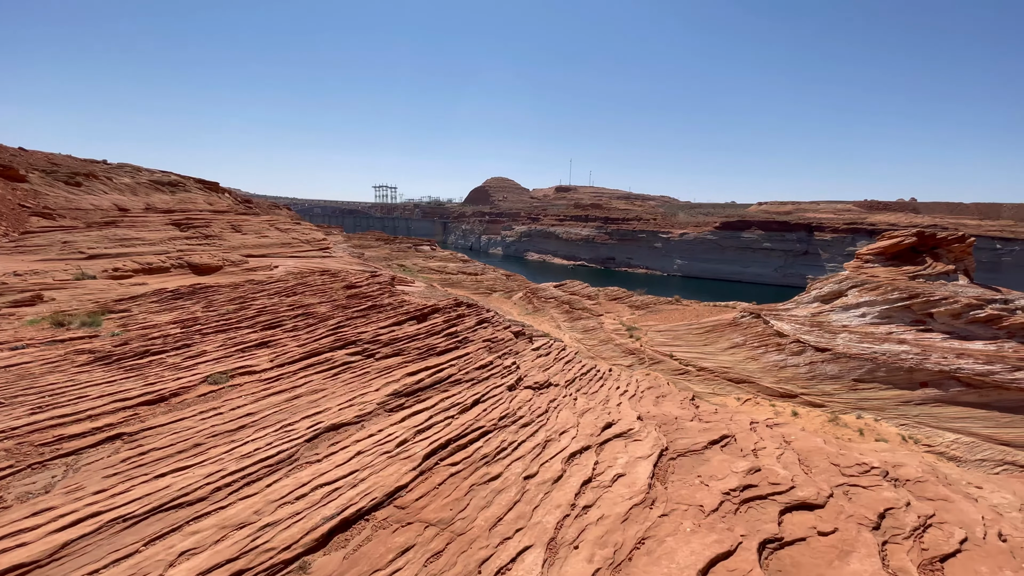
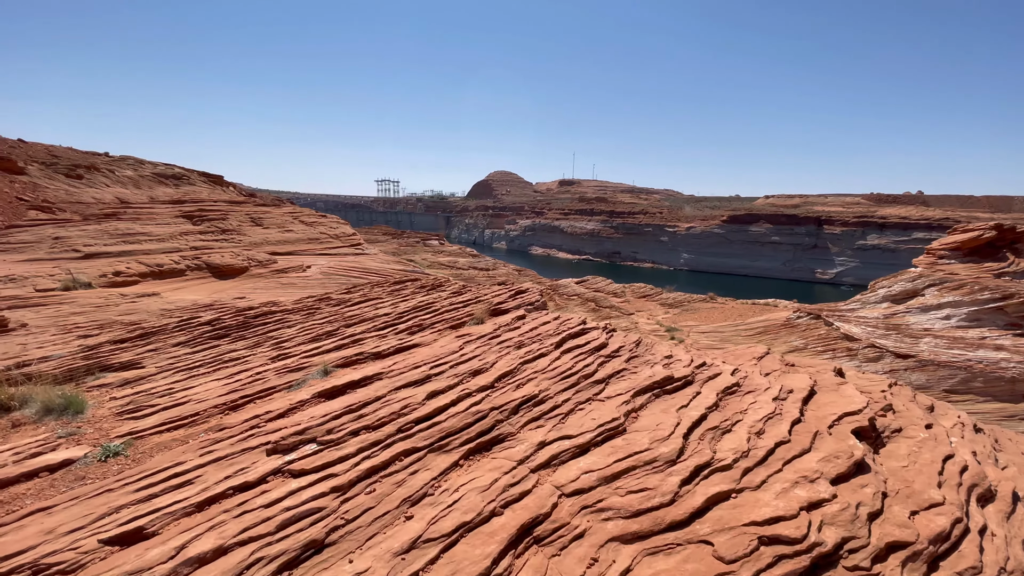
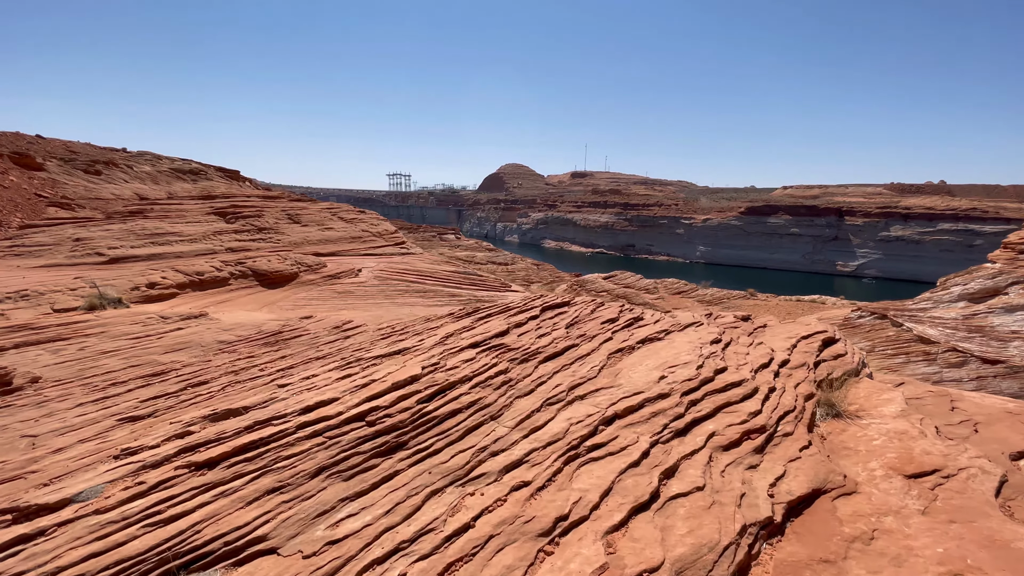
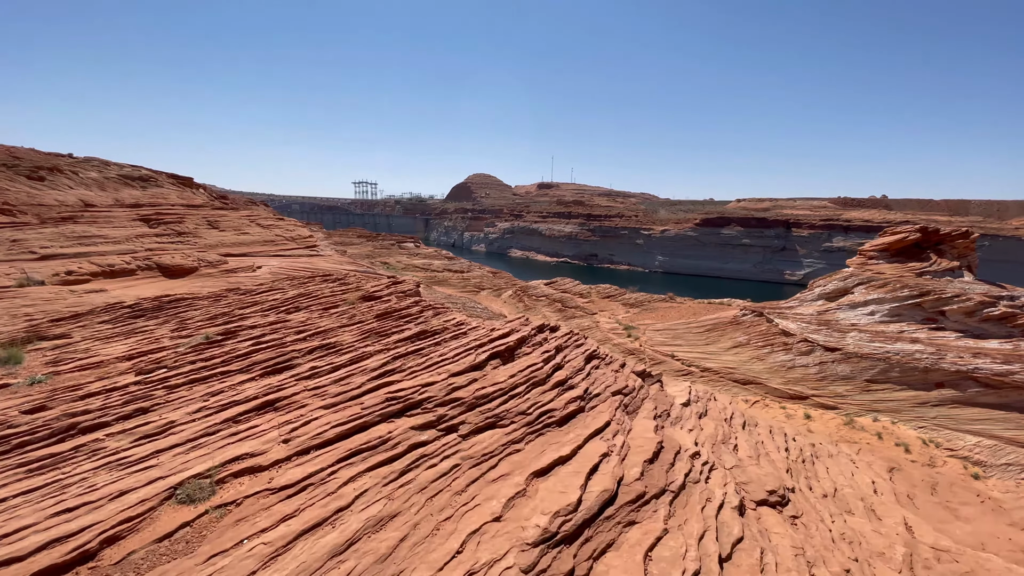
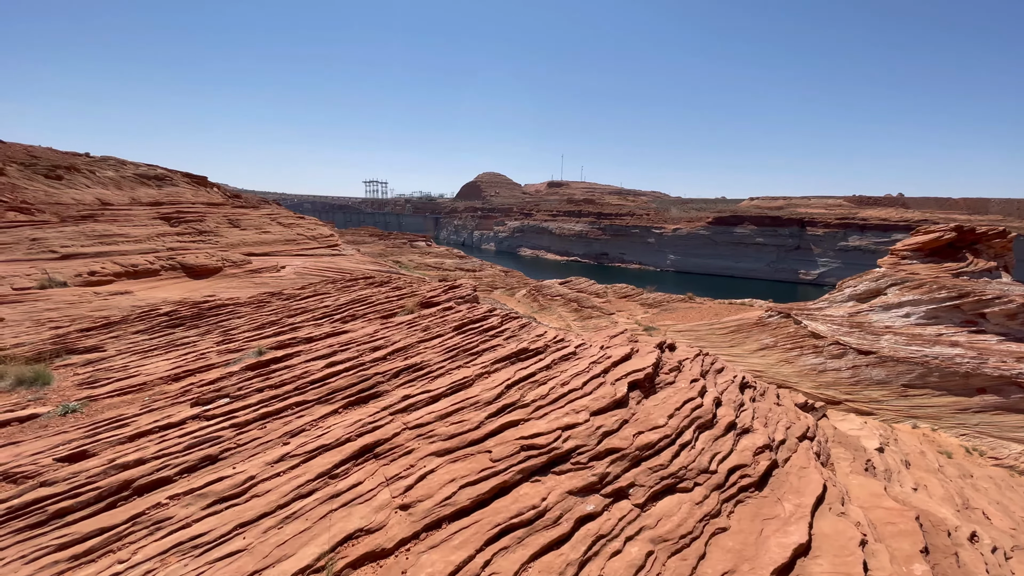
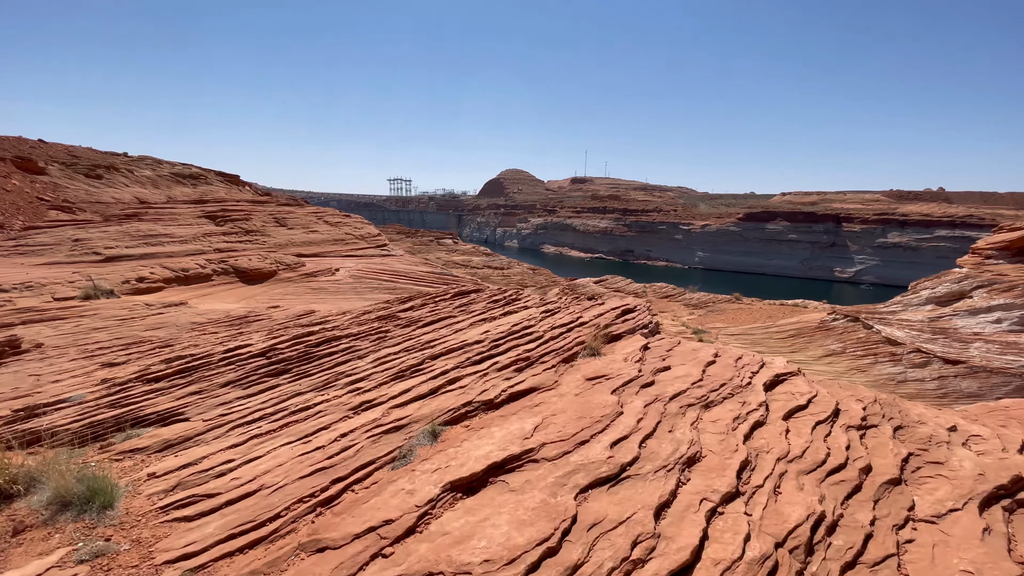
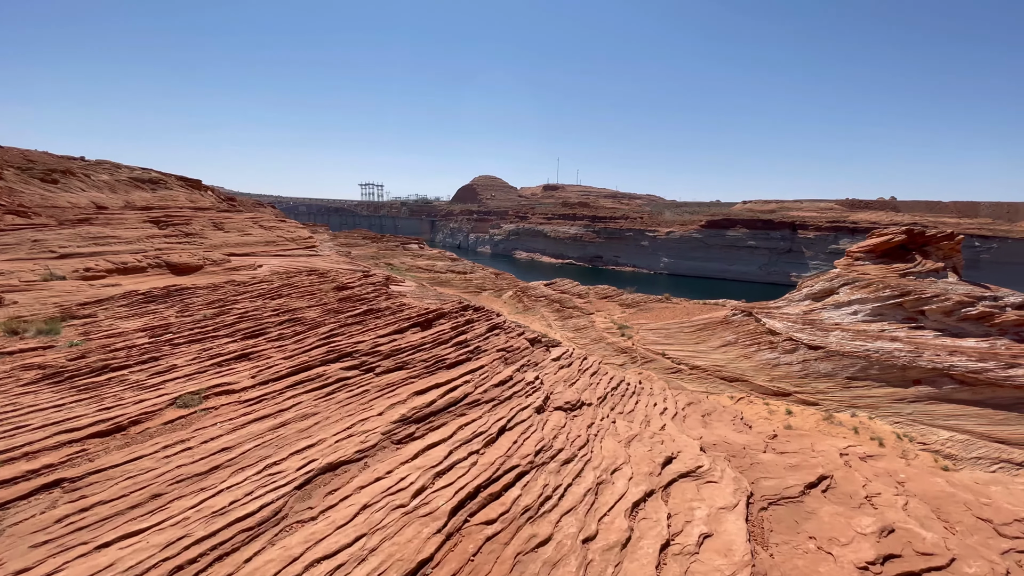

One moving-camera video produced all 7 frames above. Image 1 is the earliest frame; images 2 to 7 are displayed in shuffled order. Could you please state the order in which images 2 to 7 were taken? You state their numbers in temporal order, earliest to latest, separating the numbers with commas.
7, 4, 5, 2, 6, 3
